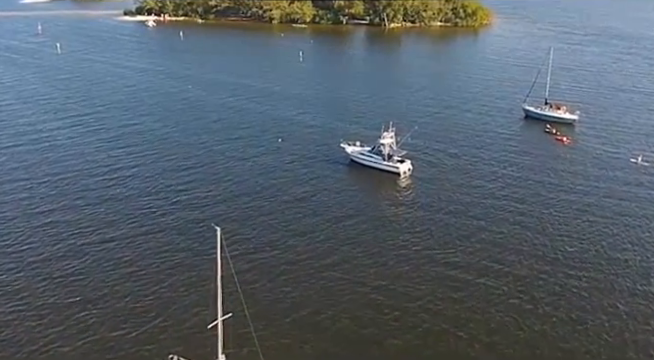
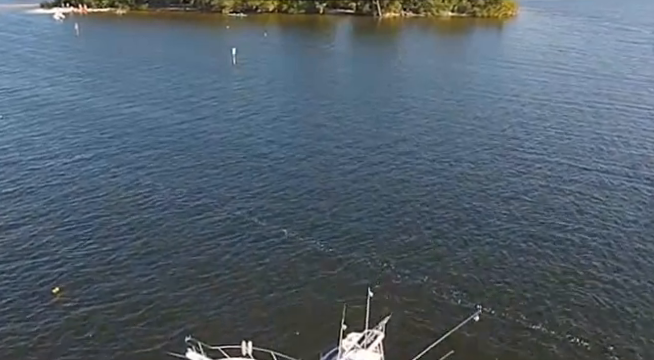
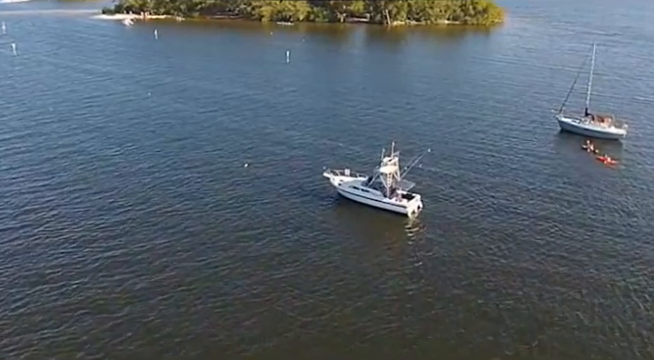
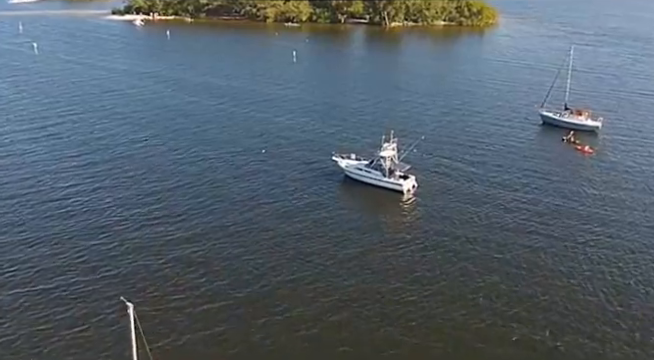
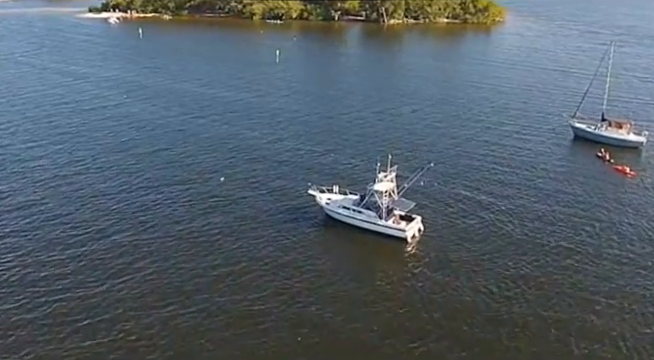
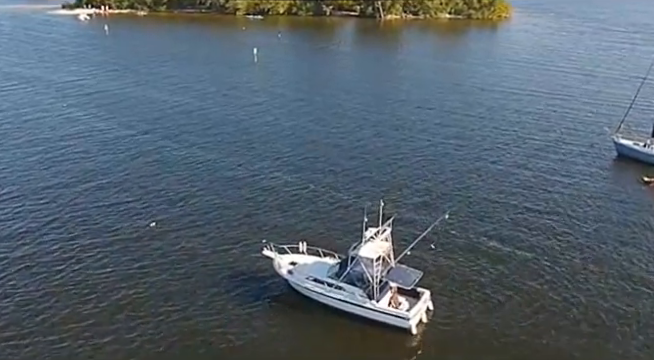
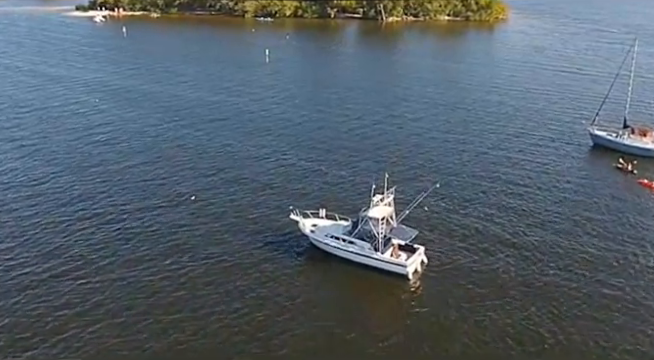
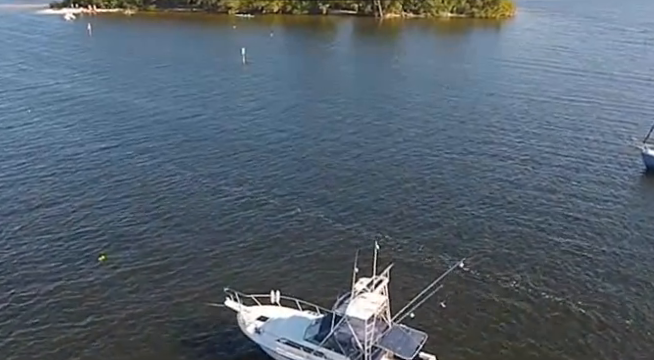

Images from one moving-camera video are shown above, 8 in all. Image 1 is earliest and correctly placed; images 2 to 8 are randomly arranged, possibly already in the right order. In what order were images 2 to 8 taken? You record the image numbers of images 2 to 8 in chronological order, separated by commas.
4, 3, 5, 7, 6, 8, 2
